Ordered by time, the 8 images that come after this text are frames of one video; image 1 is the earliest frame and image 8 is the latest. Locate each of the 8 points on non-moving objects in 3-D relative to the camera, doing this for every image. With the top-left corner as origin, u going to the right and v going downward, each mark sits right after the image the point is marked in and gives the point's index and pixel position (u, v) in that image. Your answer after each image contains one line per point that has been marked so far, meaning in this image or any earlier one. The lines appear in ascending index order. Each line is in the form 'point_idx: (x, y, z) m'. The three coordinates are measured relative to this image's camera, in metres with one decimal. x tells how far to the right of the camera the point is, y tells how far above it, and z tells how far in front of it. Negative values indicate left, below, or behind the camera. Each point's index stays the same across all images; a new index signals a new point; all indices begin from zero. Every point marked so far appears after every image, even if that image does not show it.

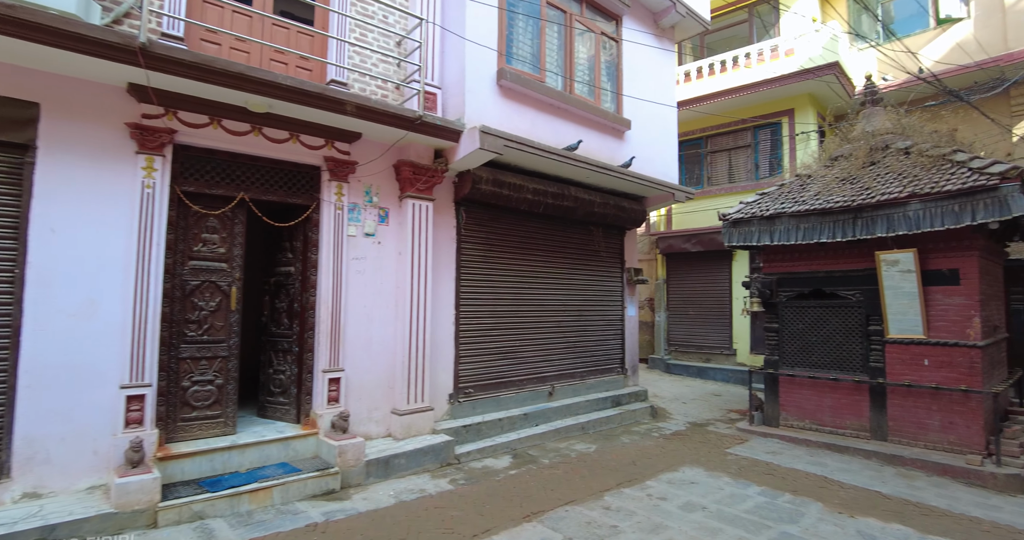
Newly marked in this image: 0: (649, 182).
0: (+2.3, +1.5, +9.0) m
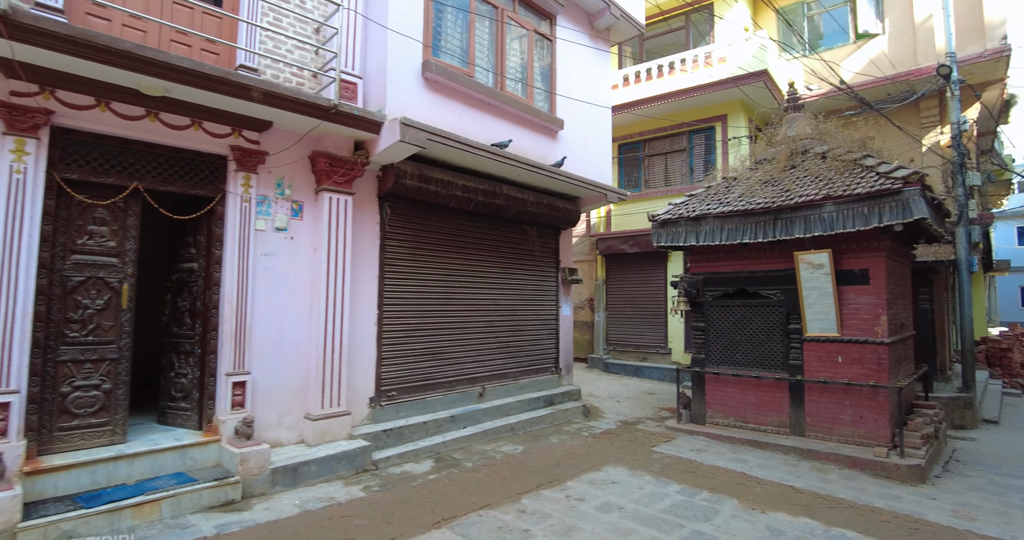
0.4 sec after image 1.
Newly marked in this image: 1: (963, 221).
0: (+1.2, +1.5, +9.0) m
1: (+8.6, +0.9, +10.2) m
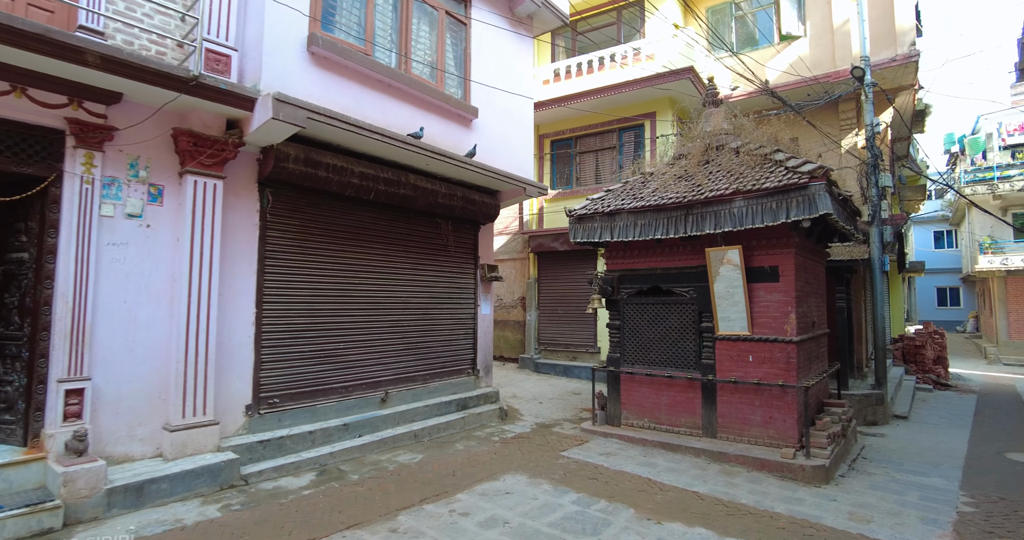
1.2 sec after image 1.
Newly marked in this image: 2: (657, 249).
0: (-0.2, +1.5, +8.6) m
1: (+7.1, +1.0, +10.4) m
2: (+2.1, +0.3, +7.9) m
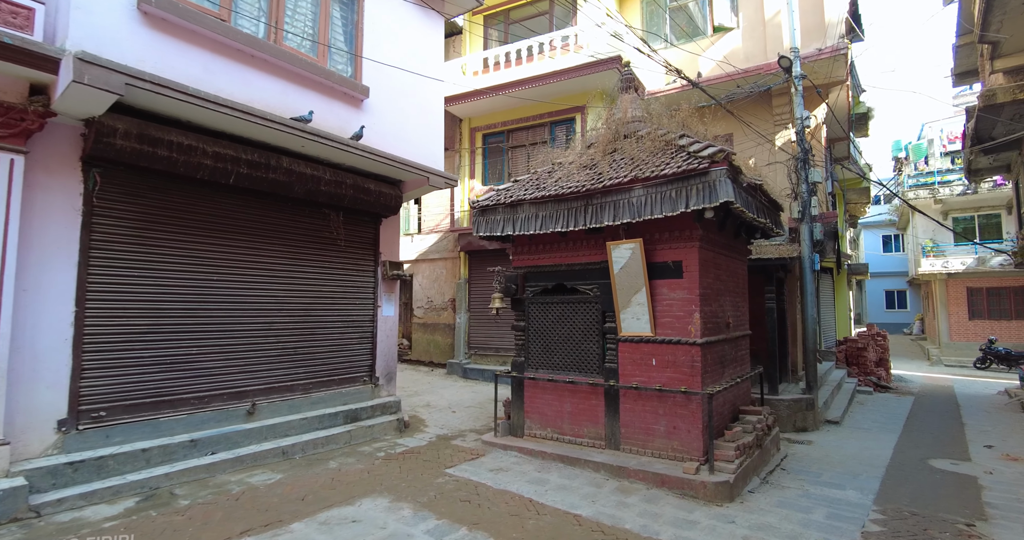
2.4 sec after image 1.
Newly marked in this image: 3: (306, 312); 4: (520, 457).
0: (-1.7, +1.6, +7.8) m
1: (+5.5, +1.0, +10.0) m
2: (+0.7, +0.4, +7.3) m
3: (-2.9, -0.6, +7.6) m
4: (+0.1, -2.4, +7.0) m
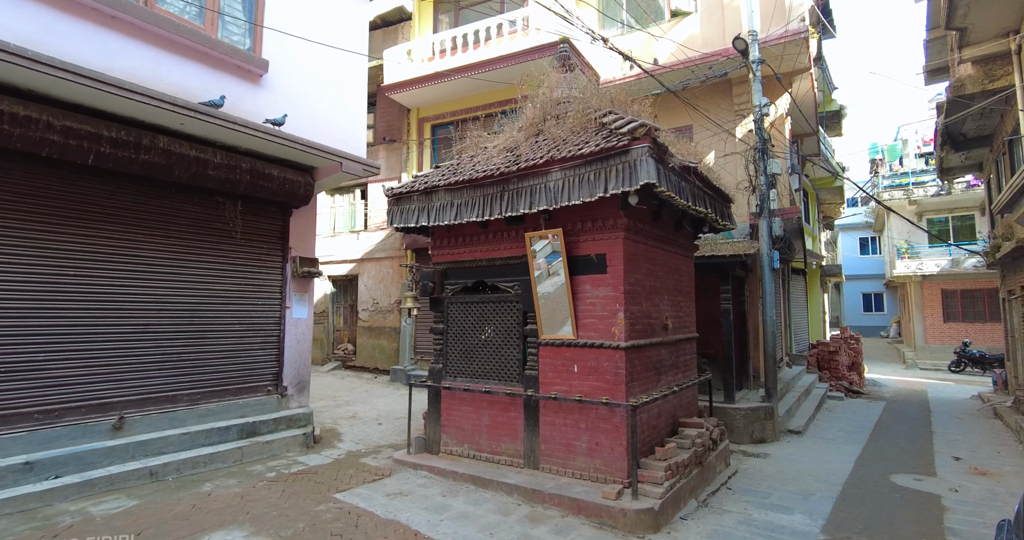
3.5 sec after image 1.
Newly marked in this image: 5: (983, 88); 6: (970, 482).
0: (-2.8, +1.6, +6.9) m
1: (+4.3, +1.0, +9.3) m
2: (-0.4, +0.4, +6.5) m
3: (-4.0, -0.5, +6.7) m
4: (-0.9, -2.4, +6.1) m
5: (+10.0, +3.9, +11.4) m
6: (+5.9, -2.8, +6.9) m
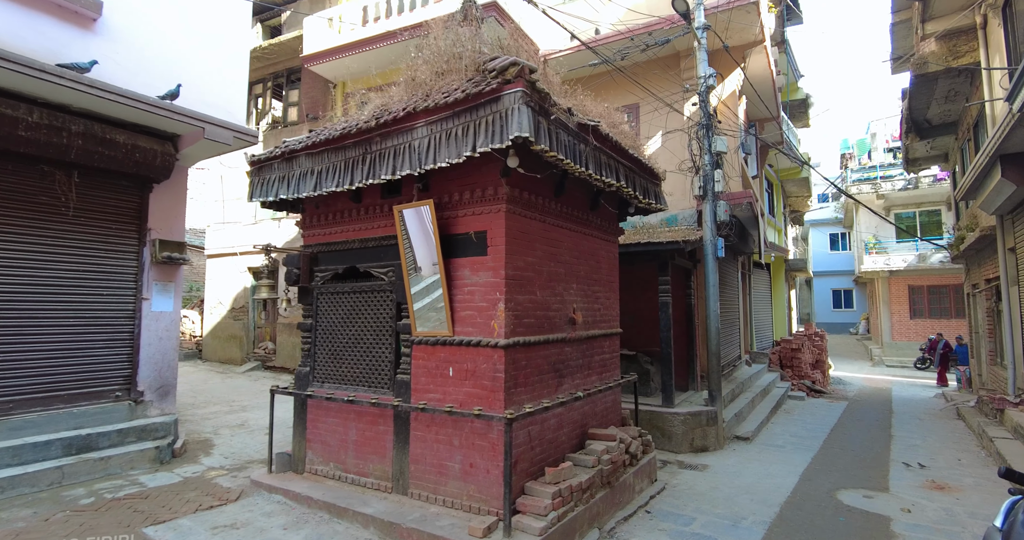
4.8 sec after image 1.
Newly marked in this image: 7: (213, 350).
0: (-4.0, +1.8, +5.8) m
1: (+3.0, +1.2, +8.3) m
2: (-1.6, +0.6, +5.4) m
3: (-5.2, -0.3, +5.5) m
4: (-2.2, -2.2, +5.0) m
5: (+8.6, +4.1, +10.6) m
6: (+4.7, -2.6, +6.1) m
7: (-7.4, -2.0, +13.3) m
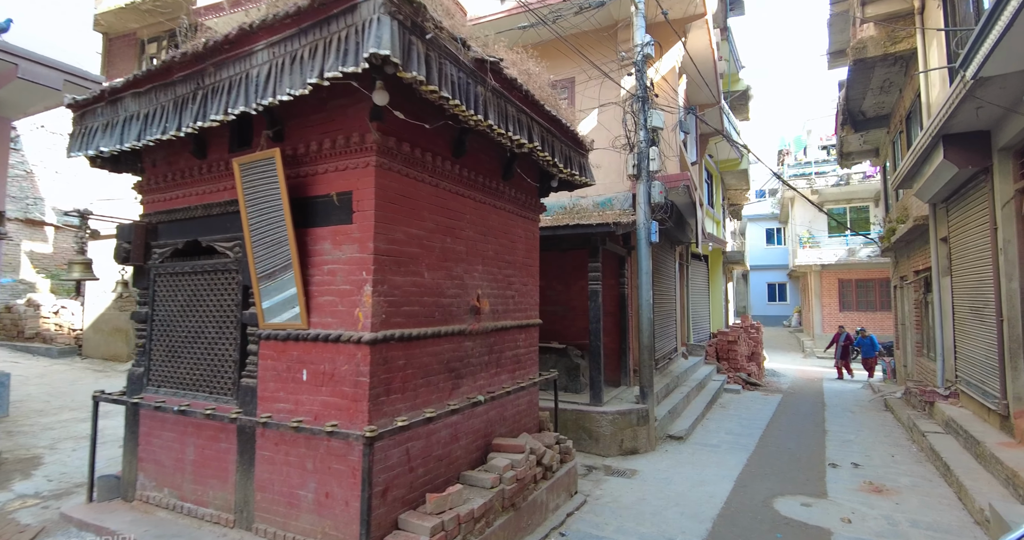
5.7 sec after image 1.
0: (-5.0, +2.1, +4.4) m
1: (+1.8, +1.4, +7.6) m
2: (-2.5, +0.8, +4.2) m
3: (-6.1, -0.1, +4.0) m
4: (-3.1, -2.0, +3.9) m
5: (+7.2, +4.2, +10.4) m
6: (+3.7, -2.4, +5.6) m
7: (-9.1, -1.6, +11.6) m
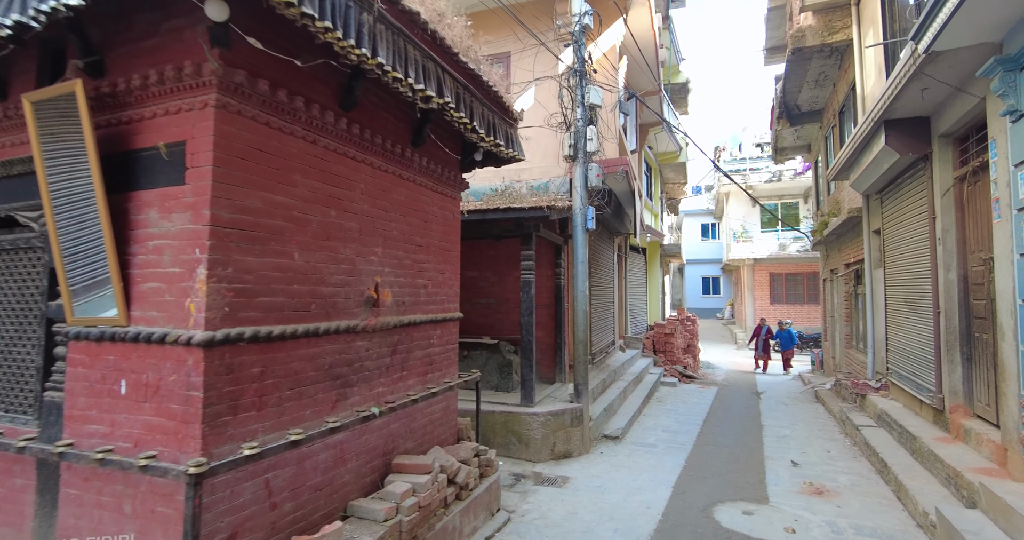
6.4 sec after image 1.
0: (-5.6, +2.2, +3.1) m
1: (+0.9, +1.5, +7.0) m
2: (-3.1, +0.9, +3.2) m
3: (-6.7, 0.0, +2.6) m
4: (-3.6, -1.9, +2.8) m
5: (+6.0, +4.4, +10.3) m
6: (+2.9, -2.3, +5.2) m
7: (-10.4, -1.4, +9.9) m
